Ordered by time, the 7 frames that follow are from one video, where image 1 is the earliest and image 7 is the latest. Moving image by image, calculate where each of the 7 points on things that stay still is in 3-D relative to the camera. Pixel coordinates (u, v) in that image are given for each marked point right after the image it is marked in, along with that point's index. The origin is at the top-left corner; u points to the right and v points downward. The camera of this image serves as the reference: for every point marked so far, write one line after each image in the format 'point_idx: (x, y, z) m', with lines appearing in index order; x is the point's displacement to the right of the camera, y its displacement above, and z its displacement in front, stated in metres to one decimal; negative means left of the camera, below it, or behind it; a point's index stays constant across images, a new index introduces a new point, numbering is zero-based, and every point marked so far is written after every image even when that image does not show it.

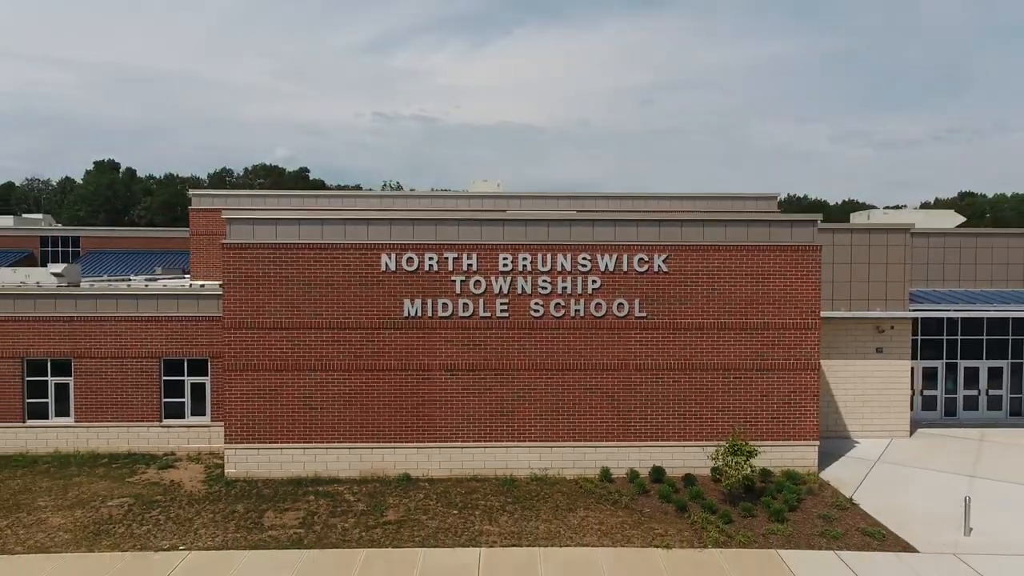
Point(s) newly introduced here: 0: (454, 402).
0: (-0.8, -1.6, +14.6) m
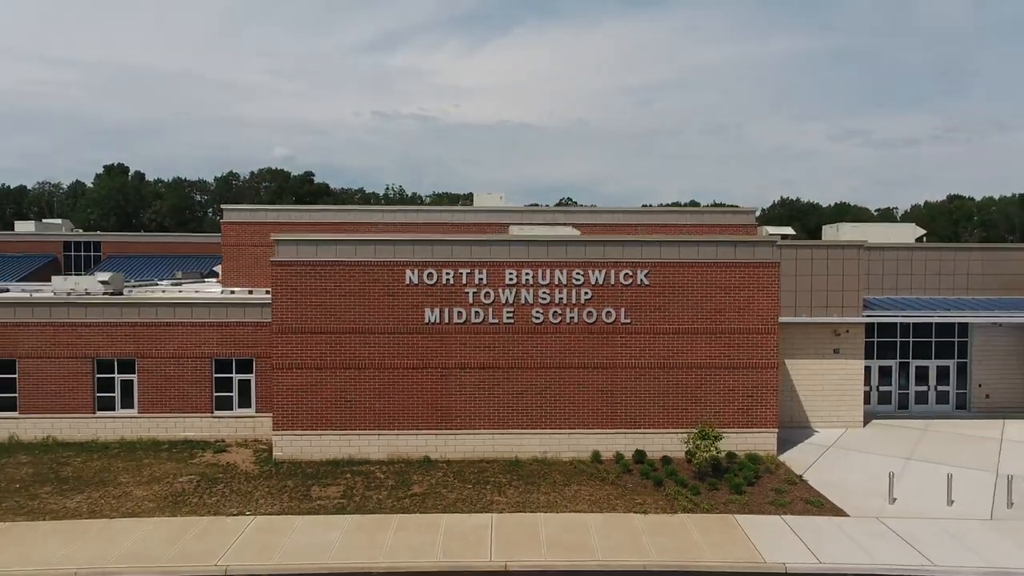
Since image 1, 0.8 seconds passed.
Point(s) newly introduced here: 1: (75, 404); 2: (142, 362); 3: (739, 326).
0: (-0.7, -1.8, +17.1) m
1: (-7.9, -2.1, +18.3) m
2: (-6.7, -1.3, +18.4) m
3: (+3.9, -0.6, +17.1) m
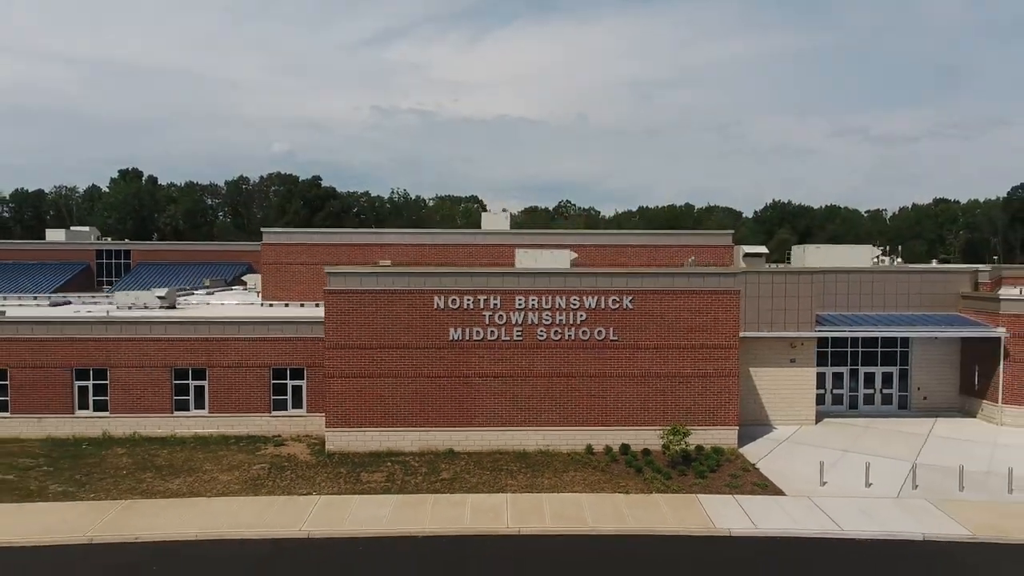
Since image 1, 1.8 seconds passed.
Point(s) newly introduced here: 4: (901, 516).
0: (-0.6, -2.3, +20.8) m
1: (-7.8, -2.6, +22.0) m
2: (-6.6, -1.8, +22.1) m
3: (+4.0, -1.1, +20.8) m
4: (+6.2, -3.6, +15.9) m
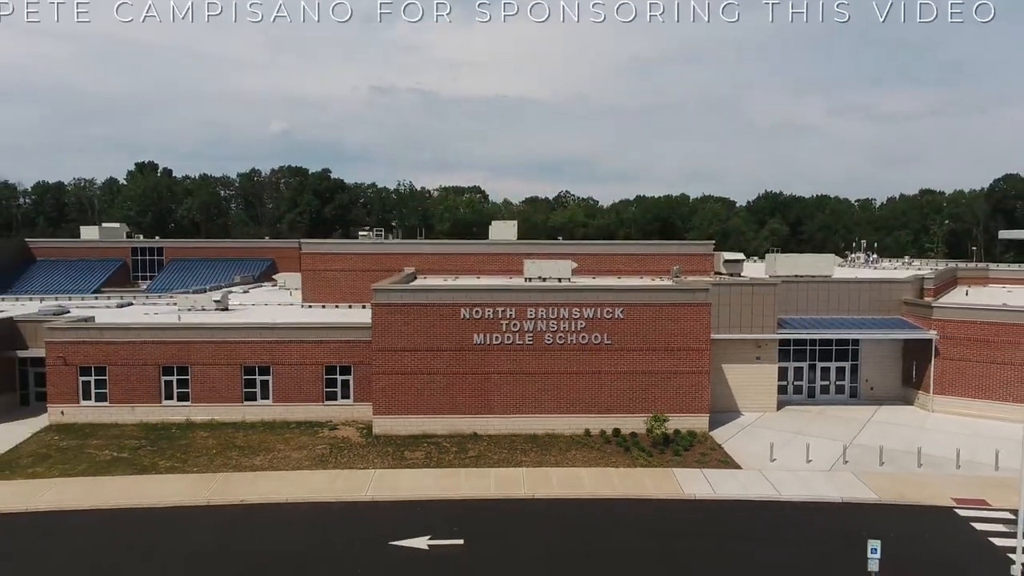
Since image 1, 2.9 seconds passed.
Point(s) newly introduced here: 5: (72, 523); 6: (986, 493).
0: (-0.3, -2.6, +25.4) m
1: (-7.5, -2.9, +26.6) m
2: (-6.3, -2.1, +26.6) m
3: (+4.3, -1.4, +25.4) m
4: (+6.5, -4.0, +20.6) m
5: (-8.1, -4.3, +18.6) m
6: (+9.3, -4.0, +19.7) m
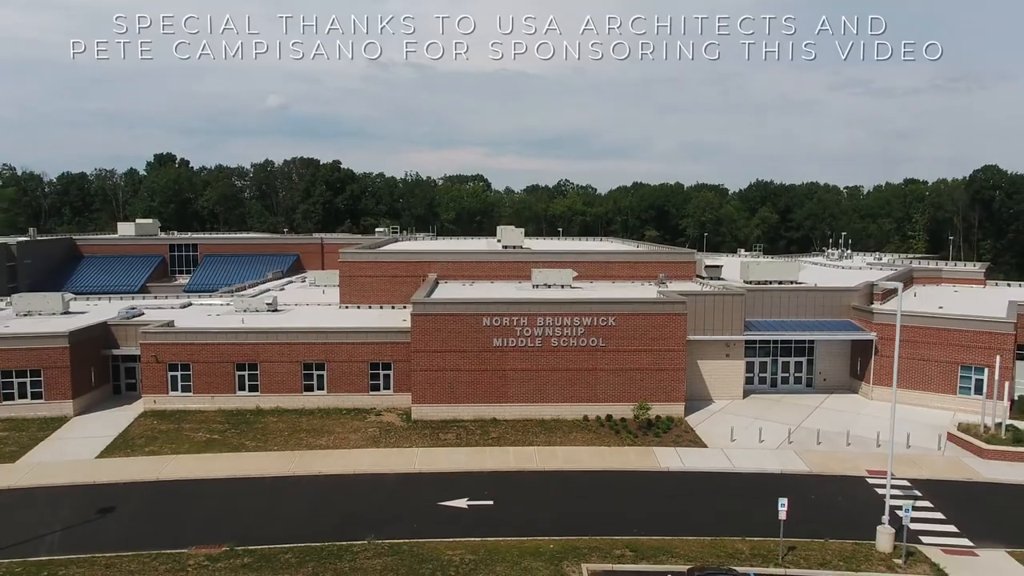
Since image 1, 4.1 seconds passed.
0: (+0.1, -3.0, +31.1) m
1: (-7.1, -3.2, +32.3) m
2: (-5.9, -2.4, +32.4) m
3: (+4.7, -1.8, +31.1) m
4: (+6.9, -4.5, +26.3) m
5: (-7.8, -4.8, +24.4) m
6: (+9.7, -4.5, +25.5) m
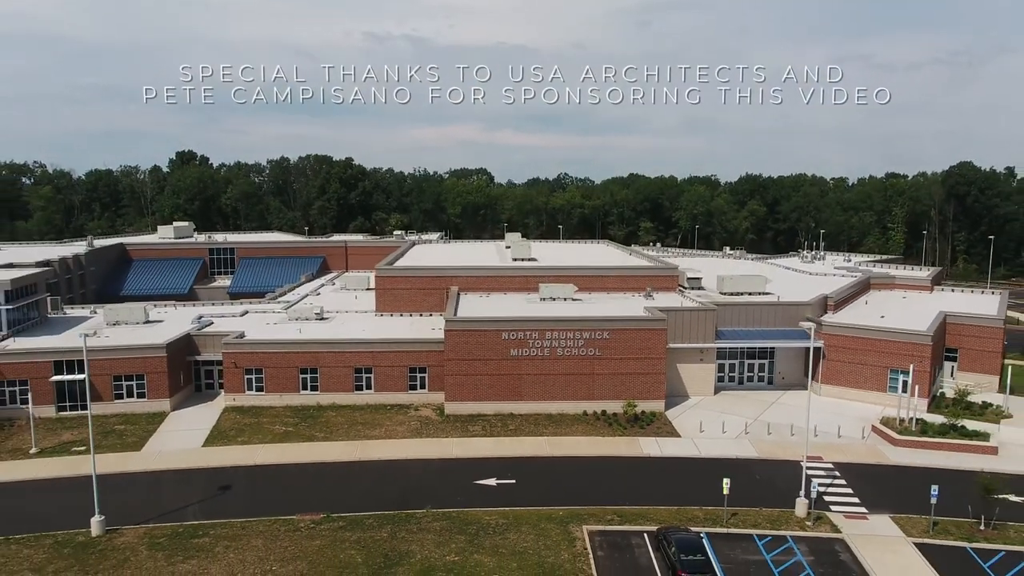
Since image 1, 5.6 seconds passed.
0: (+0.6, -3.7, +38.4) m
1: (-6.6, -3.9, +39.7) m
2: (-5.4, -3.2, +39.7) m
3: (+5.2, -2.5, +38.4) m
4: (+7.4, -5.3, +33.7) m
5: (-7.2, -5.7, +31.7) m
6: (+10.2, -5.3, +32.8) m
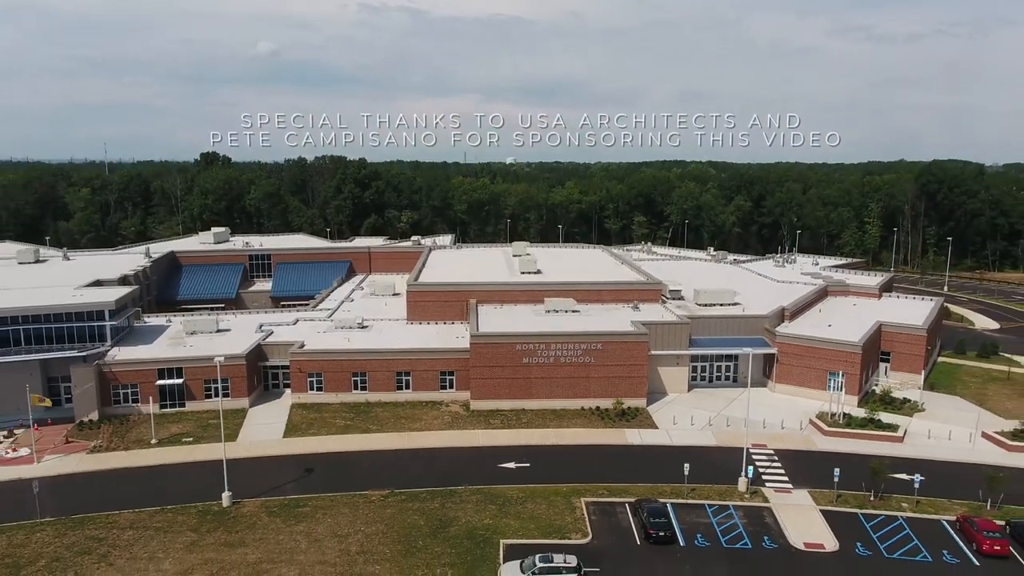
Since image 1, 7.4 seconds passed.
0: (+1.2, -4.7, +47.8) m
1: (-6.0, -4.9, +49.0) m
2: (-4.8, -4.1, +49.0) m
3: (+5.8, -3.5, +47.8) m
4: (+8.0, -6.4, +43.1) m
5: (-6.6, -6.9, +41.1) m
6: (+10.8, -6.4, +42.3) m
